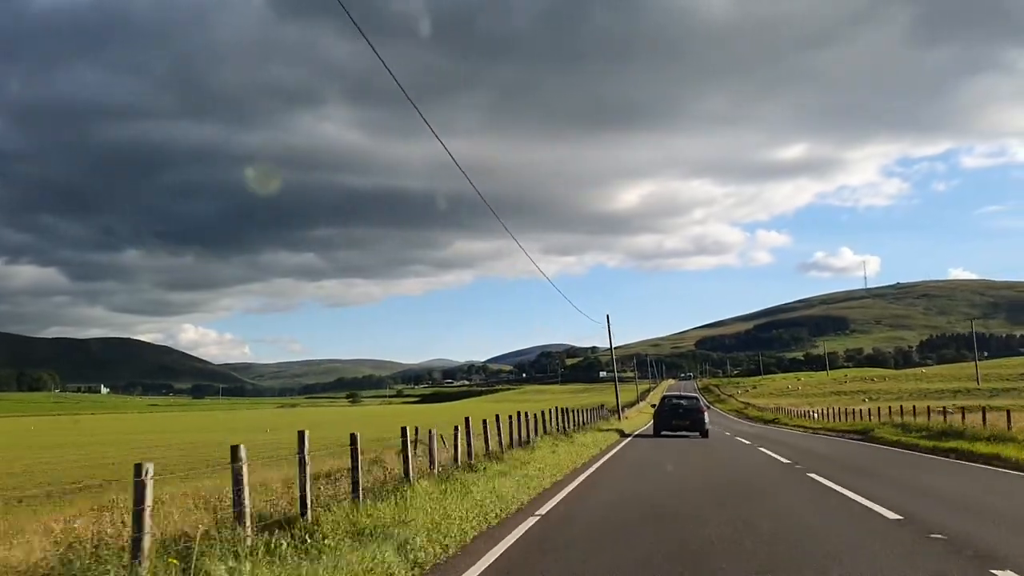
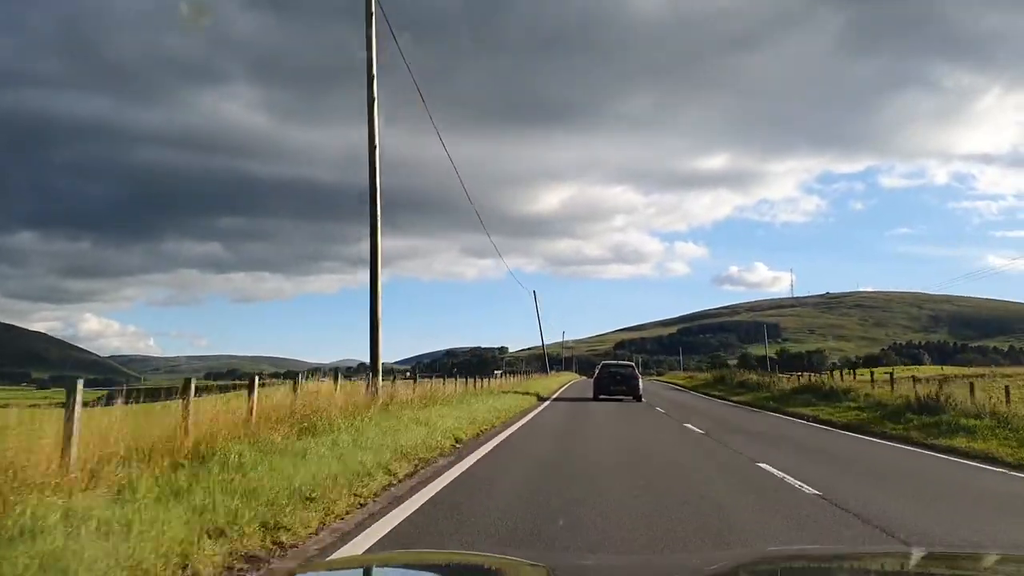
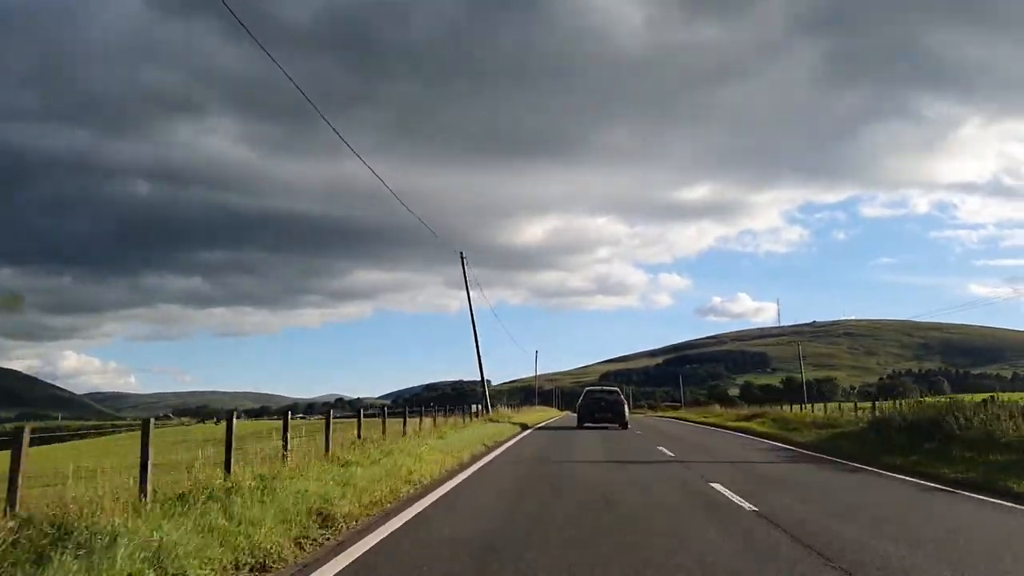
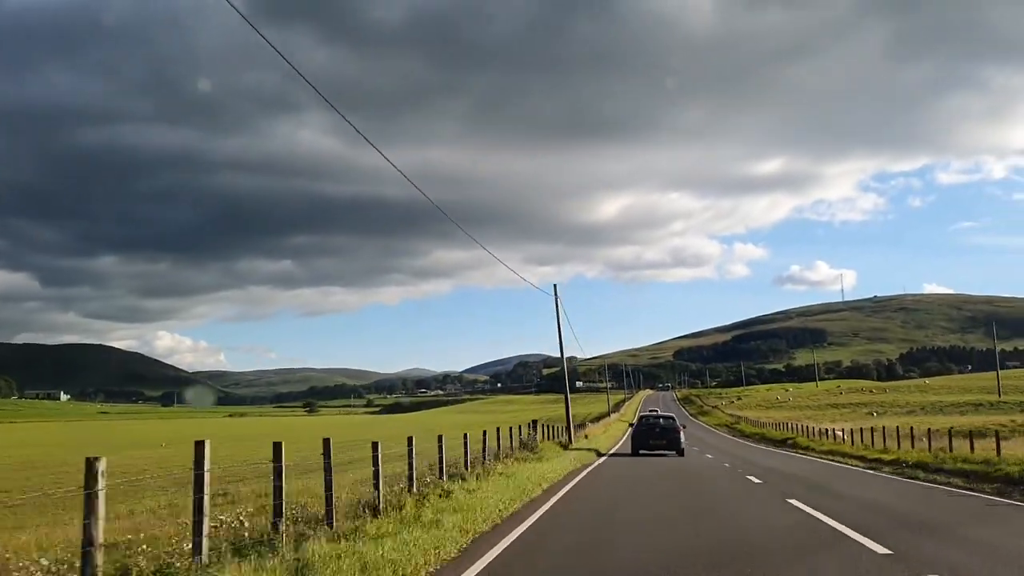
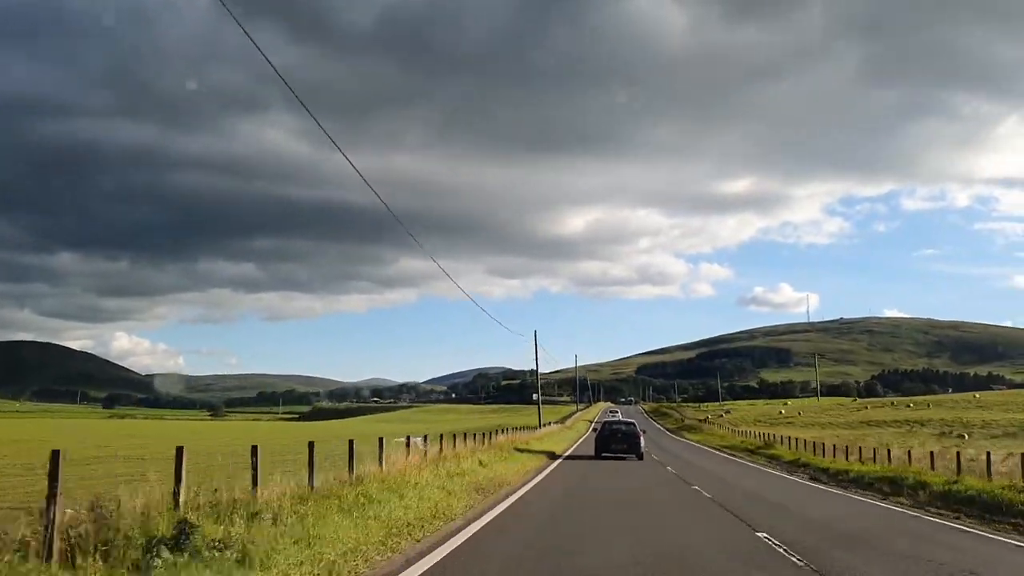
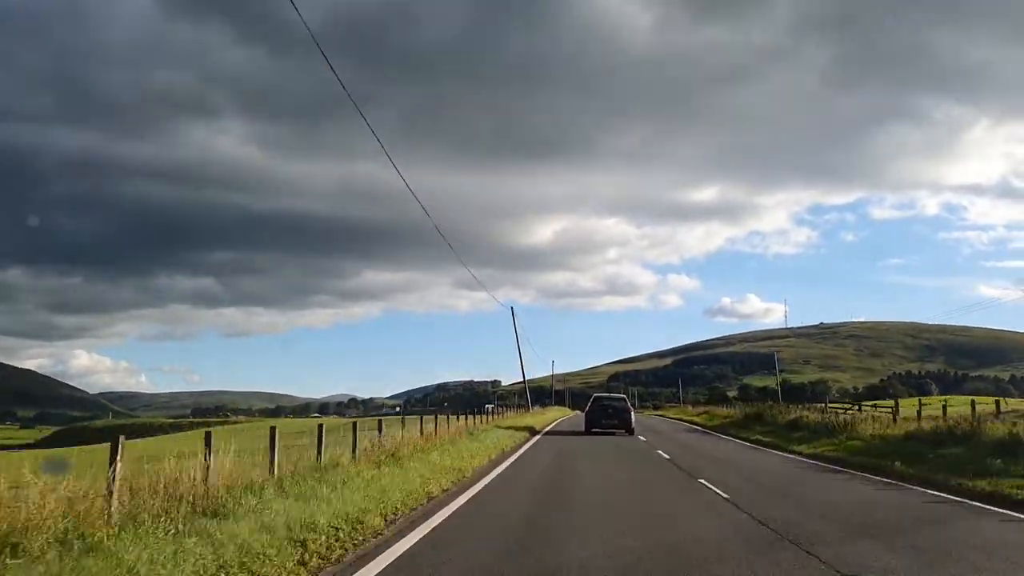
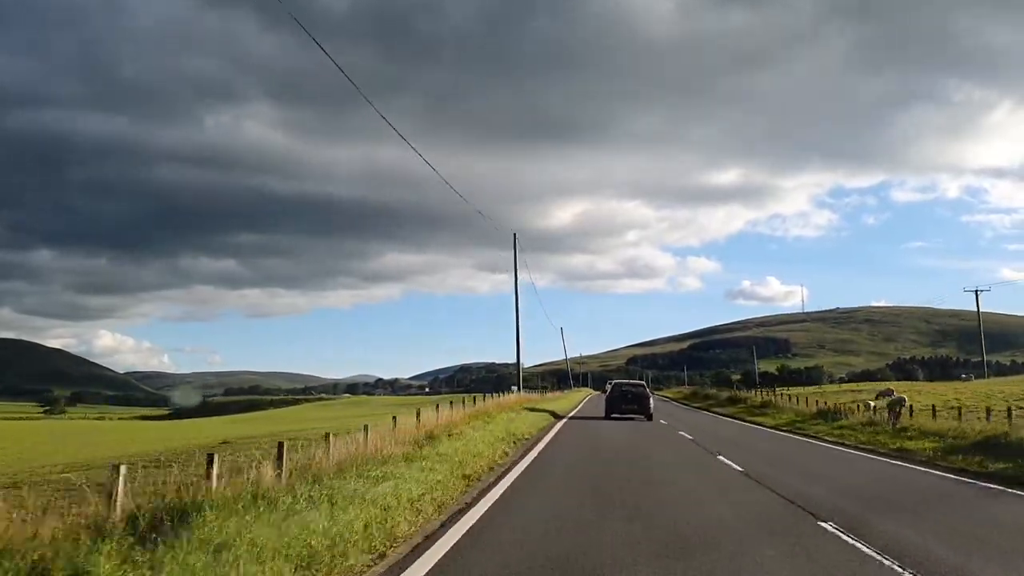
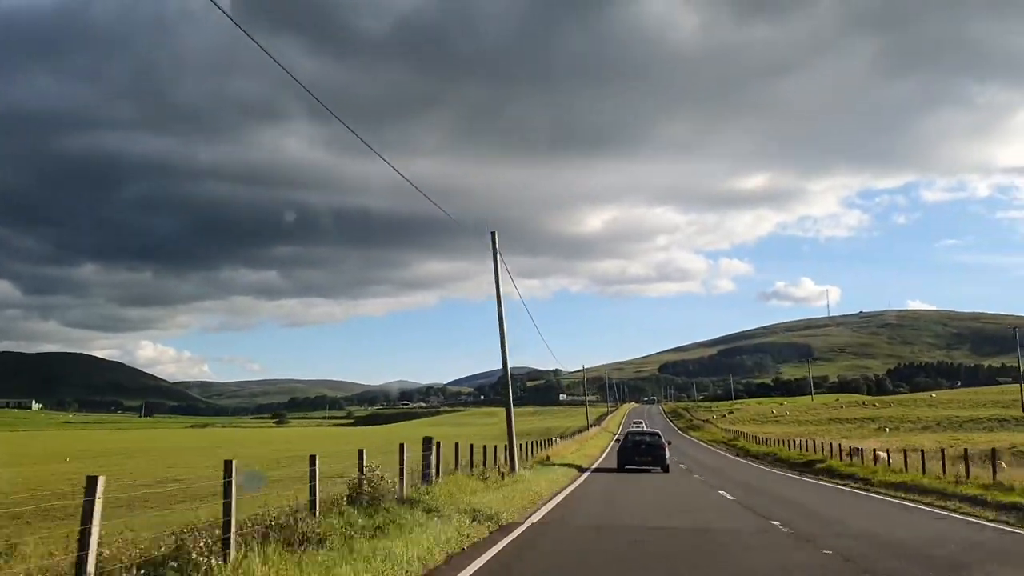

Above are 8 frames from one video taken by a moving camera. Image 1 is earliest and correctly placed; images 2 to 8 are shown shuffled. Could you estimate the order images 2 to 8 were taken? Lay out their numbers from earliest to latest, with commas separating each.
4, 8, 5, 7, 2, 6, 3
